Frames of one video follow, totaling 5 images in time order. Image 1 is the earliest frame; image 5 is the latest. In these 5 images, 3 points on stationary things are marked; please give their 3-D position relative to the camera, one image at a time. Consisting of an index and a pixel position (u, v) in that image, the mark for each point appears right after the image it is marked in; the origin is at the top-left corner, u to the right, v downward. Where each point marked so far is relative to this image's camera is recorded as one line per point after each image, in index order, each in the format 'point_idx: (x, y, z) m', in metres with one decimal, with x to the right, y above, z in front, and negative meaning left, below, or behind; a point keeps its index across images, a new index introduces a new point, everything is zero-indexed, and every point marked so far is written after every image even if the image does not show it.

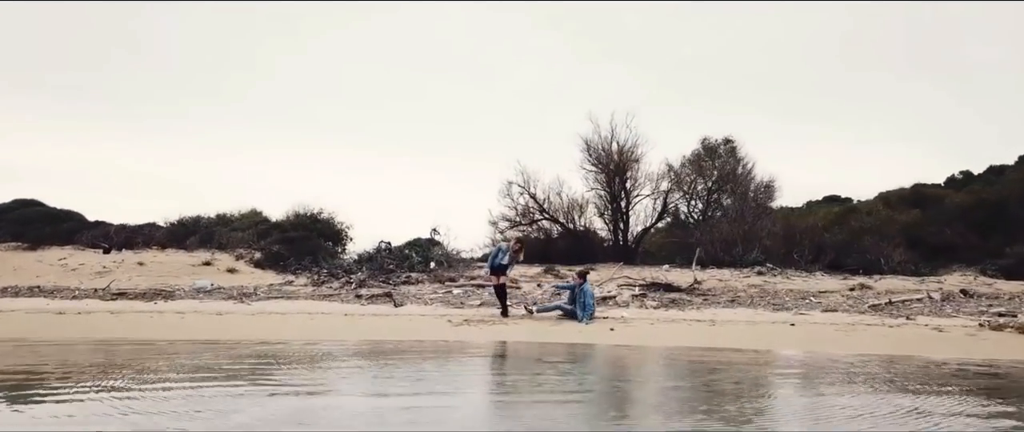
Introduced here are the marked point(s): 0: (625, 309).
0: (+2.3, -1.8, +12.5) m
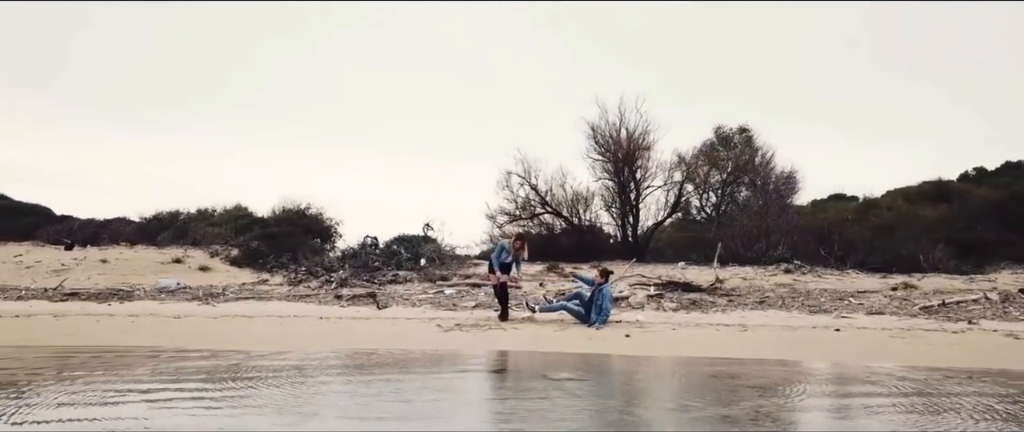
0: (+2.2, -1.7, +10.9) m
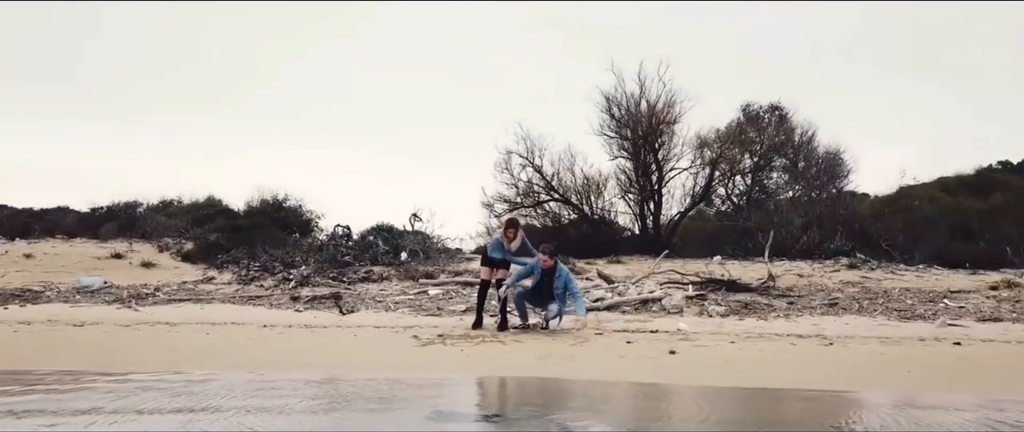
0: (+2.2, -1.4, +8.4) m
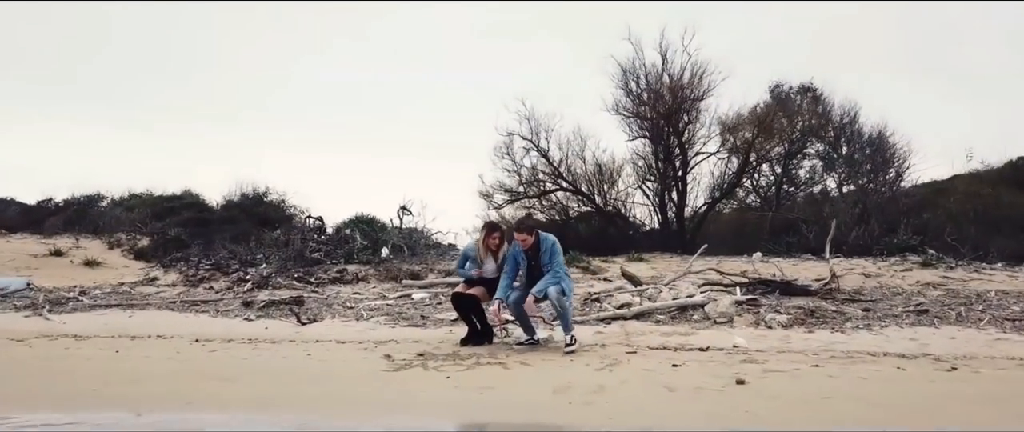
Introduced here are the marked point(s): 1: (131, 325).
0: (+2.3, -1.2, +6.5) m
1: (-4.5, -1.3, +7.6) m
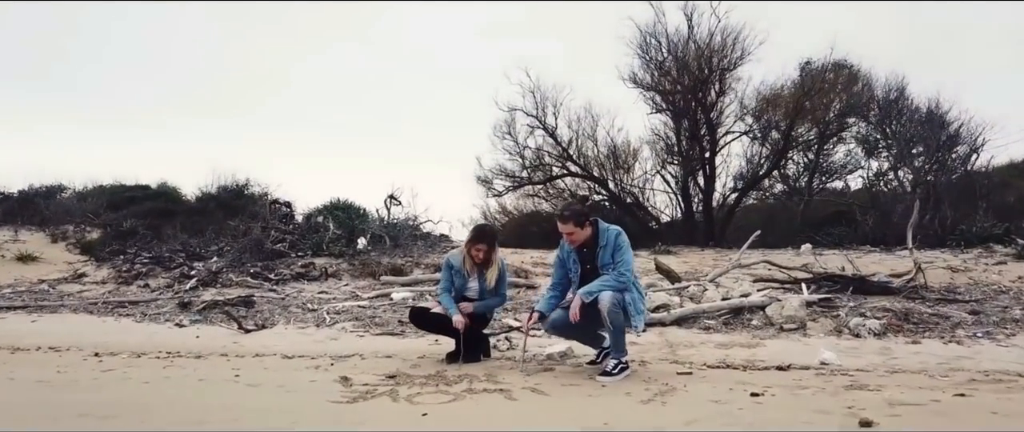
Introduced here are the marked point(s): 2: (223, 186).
0: (+2.3, -1.0, +4.9) m
1: (-4.5, -1.1, +5.9) m
2: (-9.3, +1.0, +20.2) m
